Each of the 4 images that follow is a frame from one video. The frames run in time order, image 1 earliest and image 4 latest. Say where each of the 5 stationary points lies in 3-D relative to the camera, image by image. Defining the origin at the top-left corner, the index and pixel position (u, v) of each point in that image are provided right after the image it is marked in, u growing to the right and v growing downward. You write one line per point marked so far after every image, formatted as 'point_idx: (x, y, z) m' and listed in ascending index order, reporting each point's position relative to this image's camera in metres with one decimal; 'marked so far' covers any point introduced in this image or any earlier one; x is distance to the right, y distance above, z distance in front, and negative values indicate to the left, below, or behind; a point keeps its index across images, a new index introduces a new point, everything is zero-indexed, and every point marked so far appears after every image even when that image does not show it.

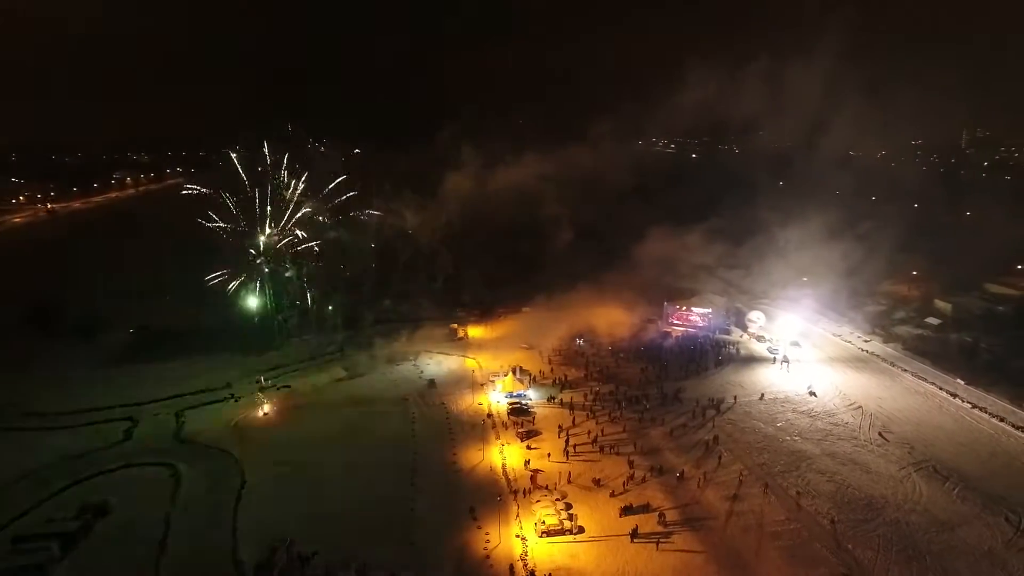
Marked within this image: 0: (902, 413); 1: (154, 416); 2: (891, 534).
0: (+10.3, -3.3, +17.7) m
1: (-9.6, -3.4, +17.8) m
2: (+6.9, -4.4, +12.0) m
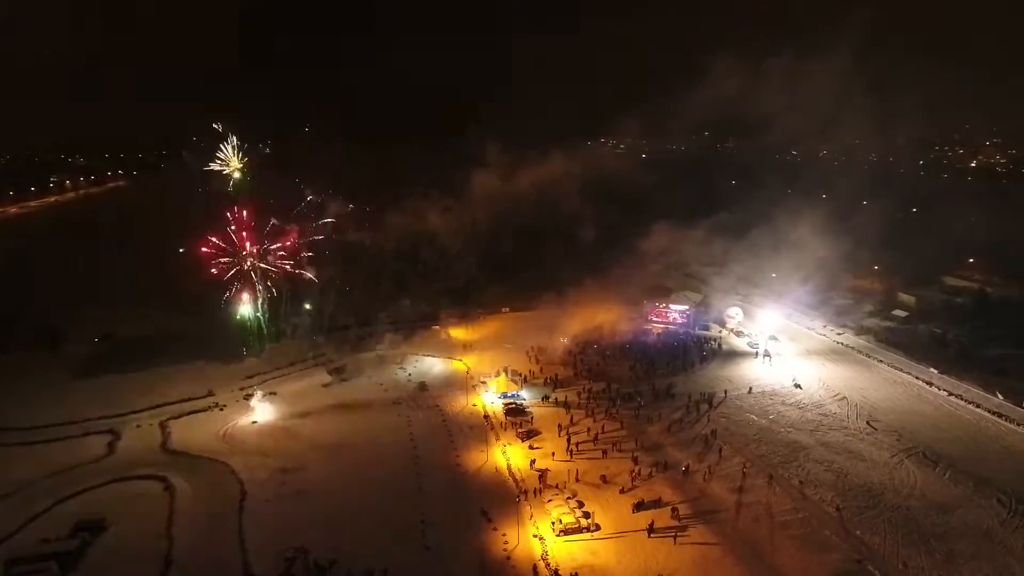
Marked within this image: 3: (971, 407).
0: (+10.2, -3.1, +18.3) m
1: (-9.6, -3.6, +17.1) m
2: (+7.1, -4.3, +12.5) m
3: (+12.3, -3.2, +17.8) m
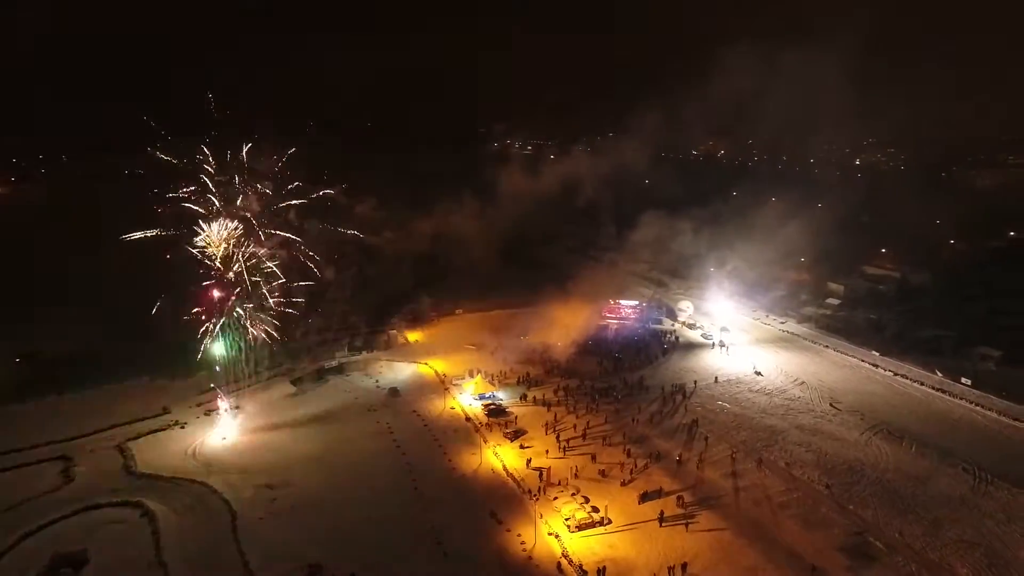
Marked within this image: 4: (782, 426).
0: (+9.6, -2.8, +19.5) m
1: (-9.9, -3.9, +15.8) m
2: (+7.3, -4.1, +13.3) m
3: (+11.7, -2.8, +19.3) m
4: (+6.7, -3.4, +16.5) m
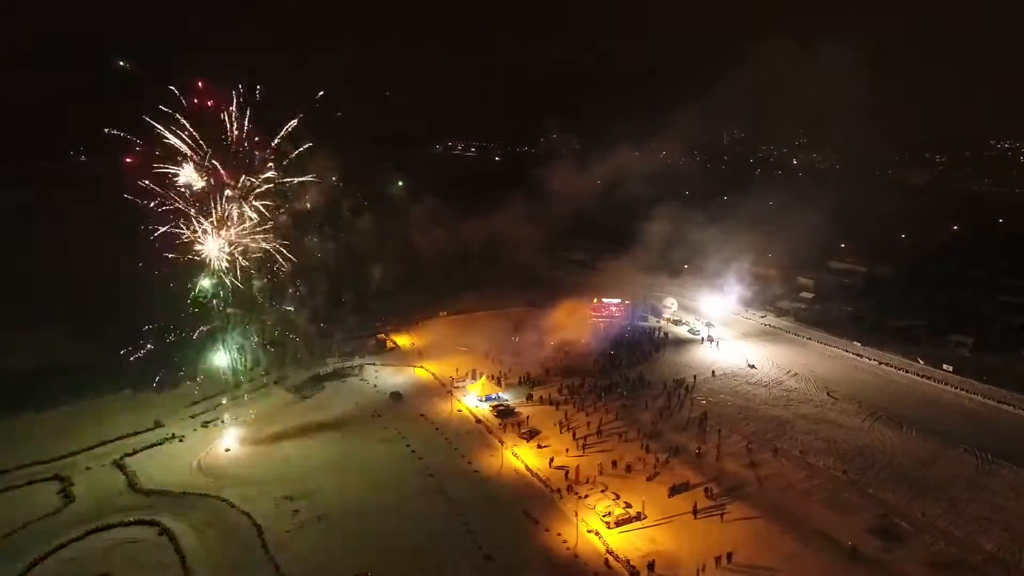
0: (+9.6, -2.6, +20.2) m
1: (-9.5, -4.1, +15.0) m
2: (+7.9, -3.9, +13.8) m
3: (+11.7, -2.5, +20.1) m
4: (+7.0, -3.3, +17.0) m
